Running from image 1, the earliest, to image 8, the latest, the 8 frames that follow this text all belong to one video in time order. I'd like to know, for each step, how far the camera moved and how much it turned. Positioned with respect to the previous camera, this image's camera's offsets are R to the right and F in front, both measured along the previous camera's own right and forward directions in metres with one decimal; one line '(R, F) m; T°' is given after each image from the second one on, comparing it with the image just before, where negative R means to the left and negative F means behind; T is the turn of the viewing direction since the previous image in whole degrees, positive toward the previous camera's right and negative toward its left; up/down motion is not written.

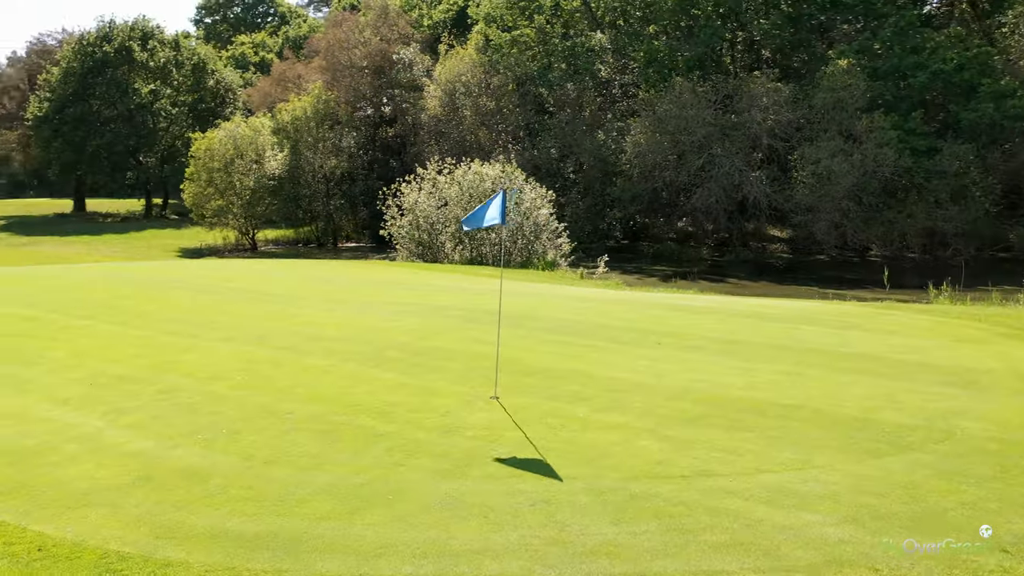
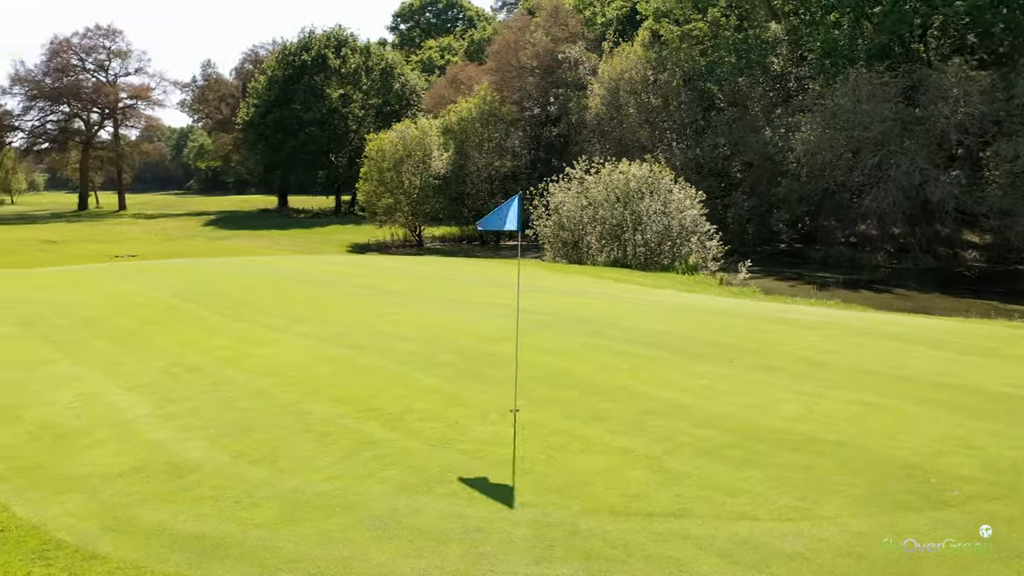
(+1.2, +0.4) m; -13°
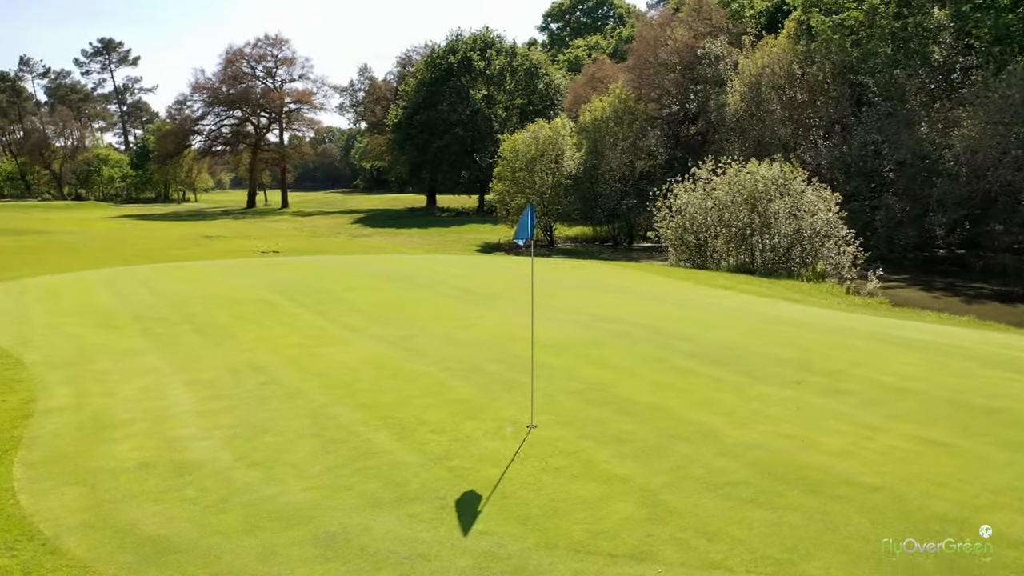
(+0.9, +0.3) m; -11°
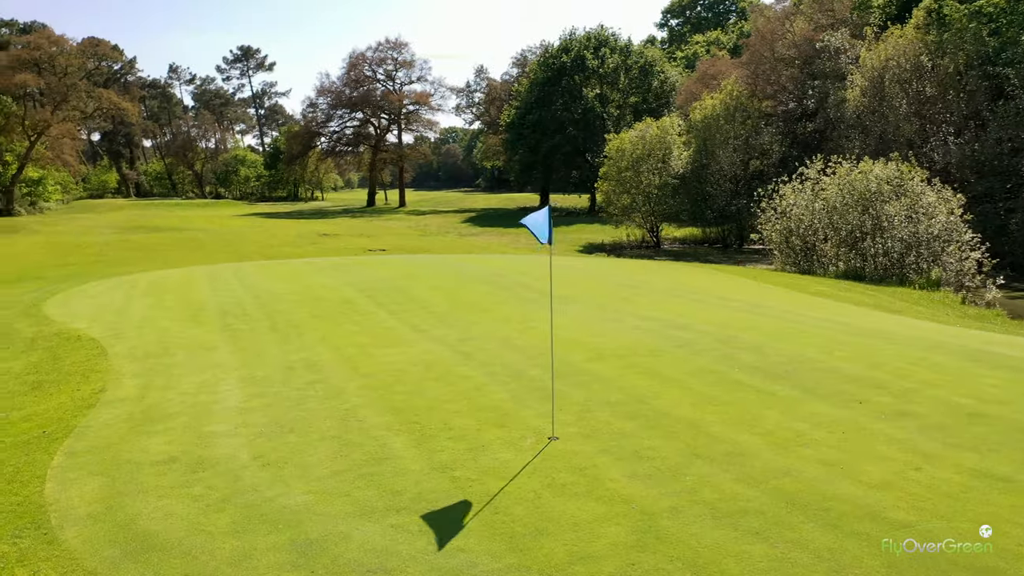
(+0.6, +0.2) m; -8°
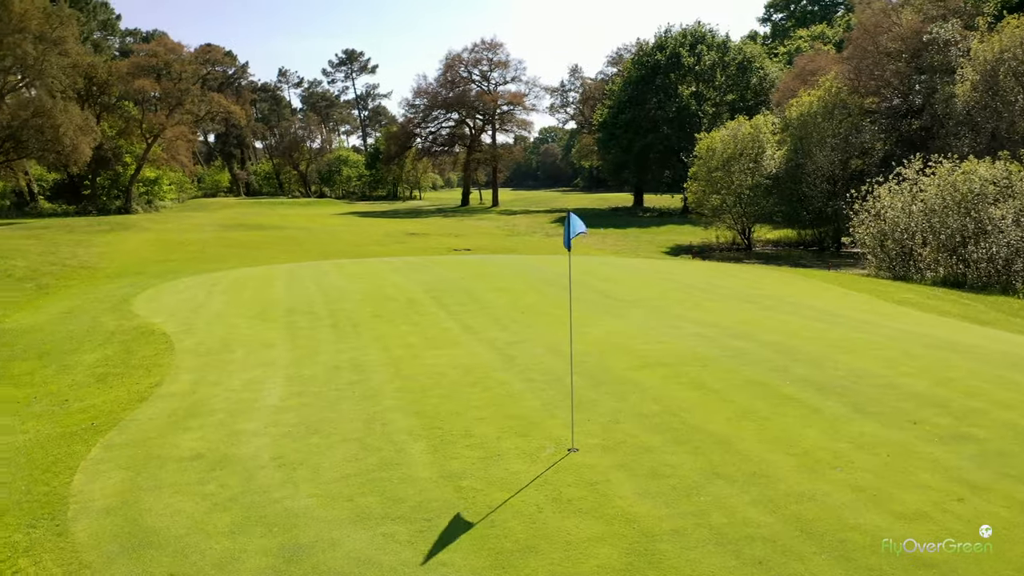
(+0.5, +0.2) m; -7°
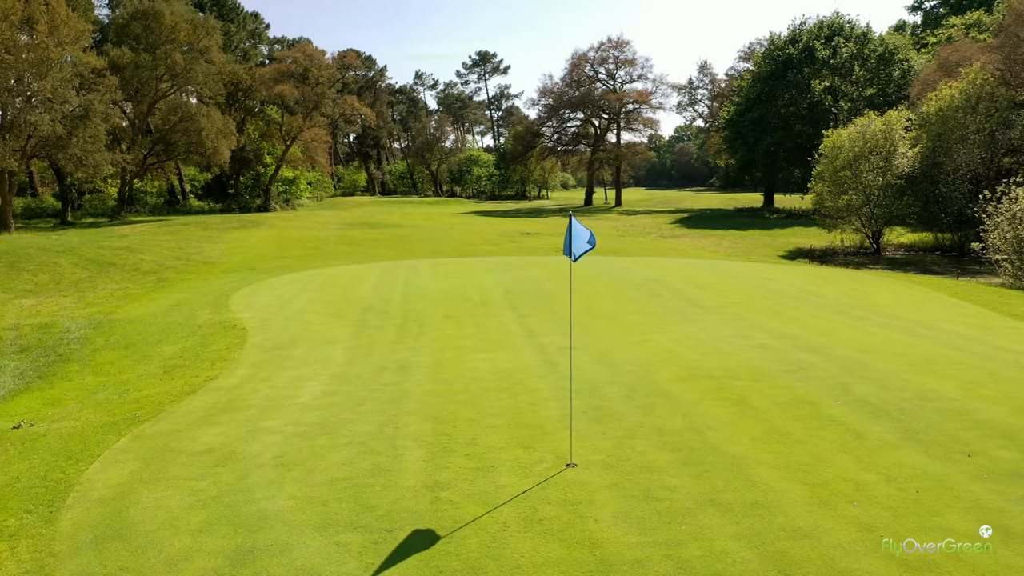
(+0.8, +0.3) m; -9°
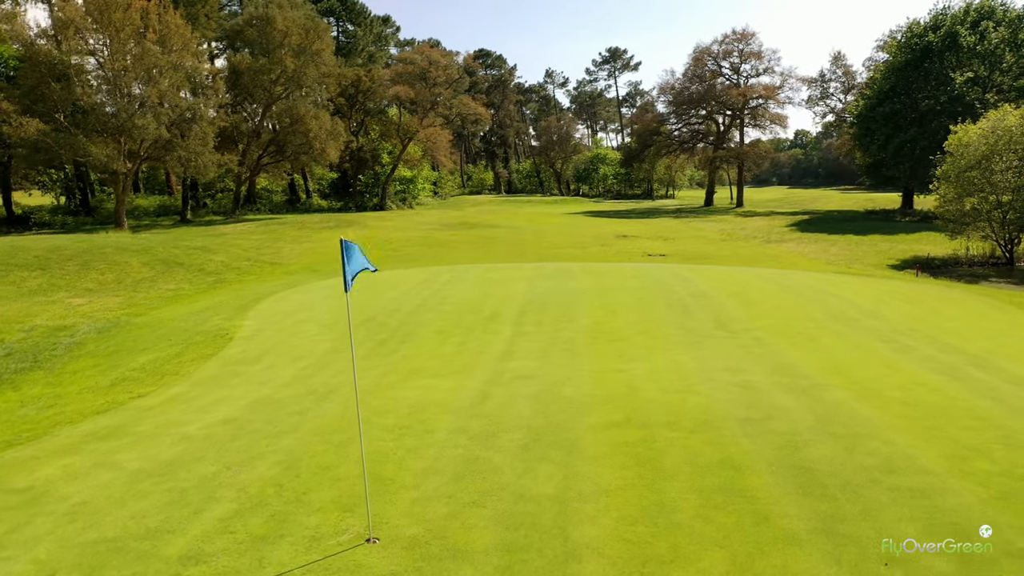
(+1.7, +1.0) m; -10°
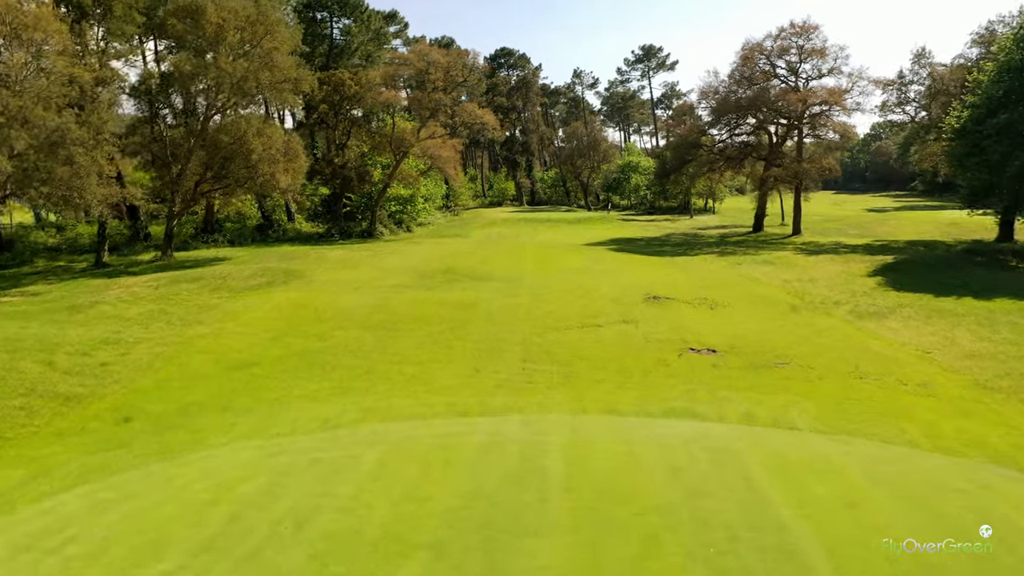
(+1.2, +8.3) m; -2°
